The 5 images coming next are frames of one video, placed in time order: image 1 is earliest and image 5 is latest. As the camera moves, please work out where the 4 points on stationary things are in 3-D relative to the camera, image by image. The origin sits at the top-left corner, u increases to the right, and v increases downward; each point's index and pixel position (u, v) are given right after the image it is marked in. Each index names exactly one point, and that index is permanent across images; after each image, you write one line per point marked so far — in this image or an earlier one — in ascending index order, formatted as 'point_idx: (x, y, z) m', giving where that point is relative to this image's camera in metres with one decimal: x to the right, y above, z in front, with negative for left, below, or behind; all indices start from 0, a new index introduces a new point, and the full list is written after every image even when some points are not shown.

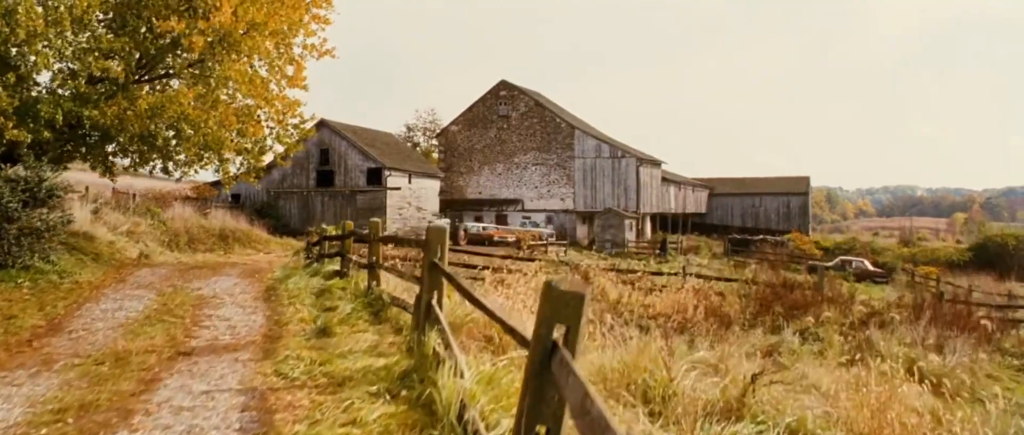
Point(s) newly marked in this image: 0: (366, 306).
0: (-1.4, -0.9, +7.2) m
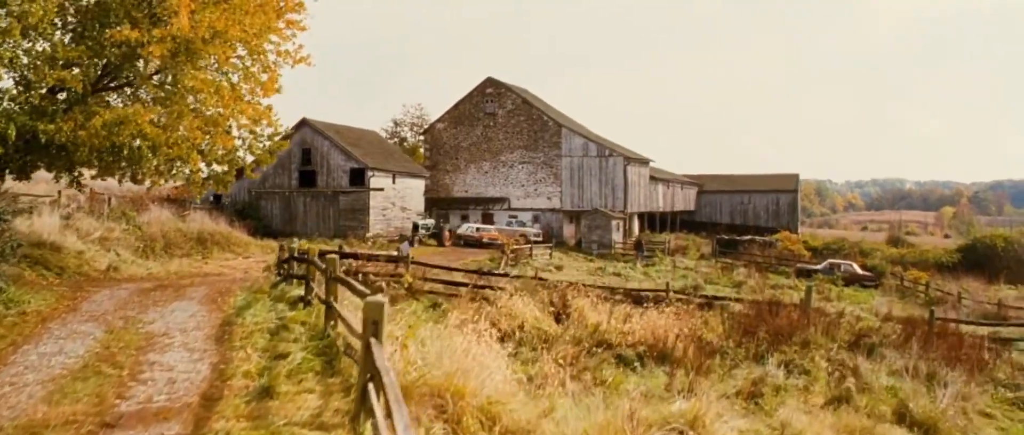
0: (-1.7, -1.2, +6.8) m
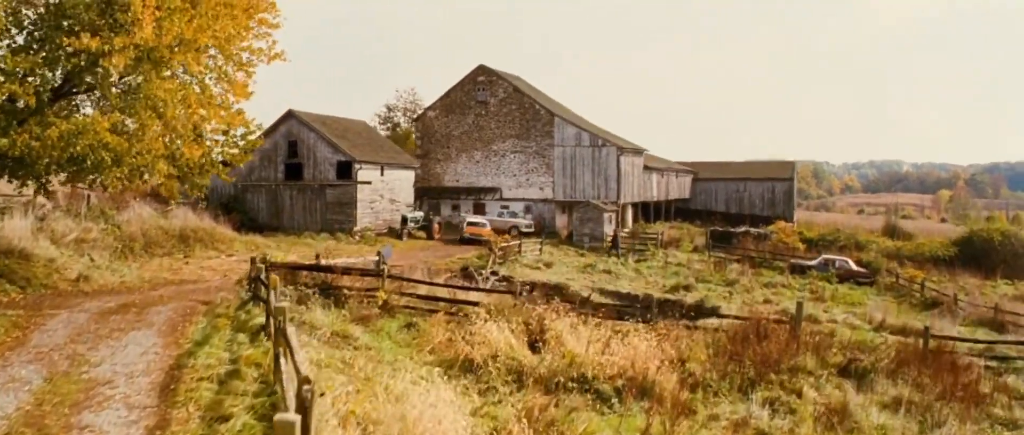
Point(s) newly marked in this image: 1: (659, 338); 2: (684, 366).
0: (-2.1, -1.7, +6.3) m
1: (+2.4, -2.0, +12.0) m
2: (+2.5, -2.1, +10.5) m
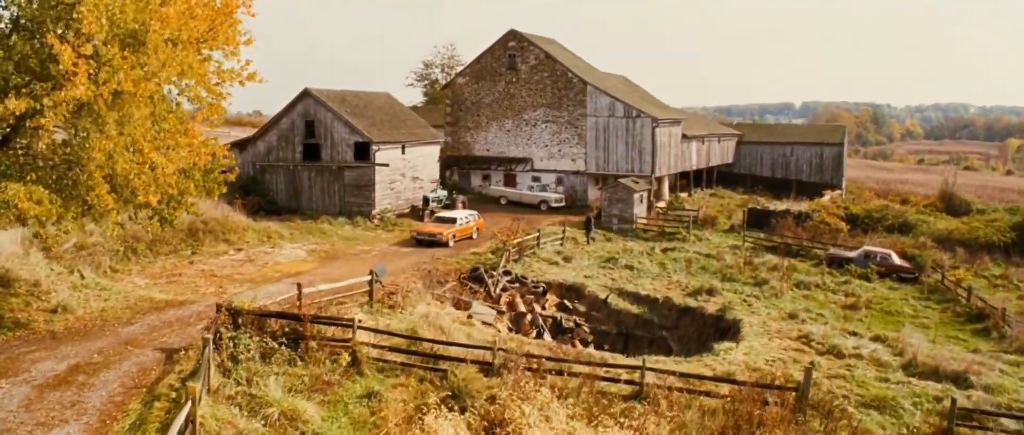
0: (-2.9, -3.1, +5.4) m
1: (+1.9, -3.0, +10.9) m
2: (+1.9, -3.2, +9.4) m
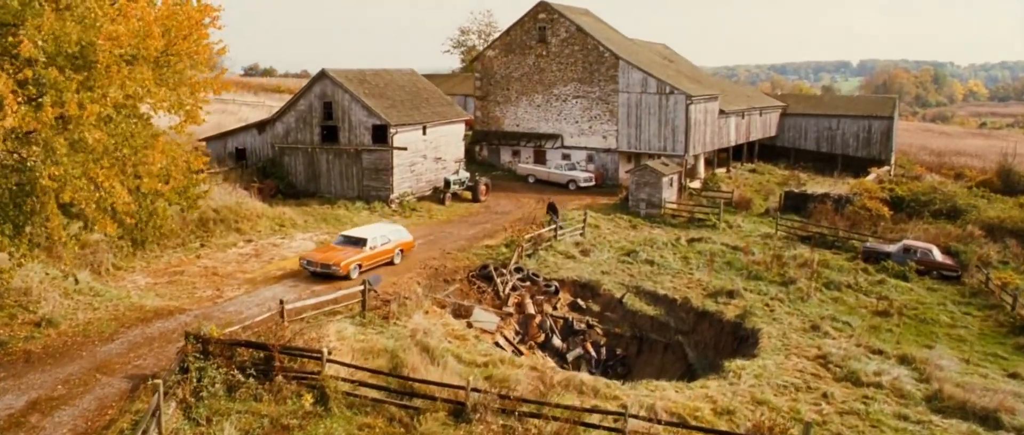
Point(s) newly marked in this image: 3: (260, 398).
0: (-3.8, -3.9, +4.9) m
1: (+1.4, -3.6, +10.1) m
2: (+1.3, -3.9, +8.6) m
3: (-4.0, -2.9, +11.9) m
